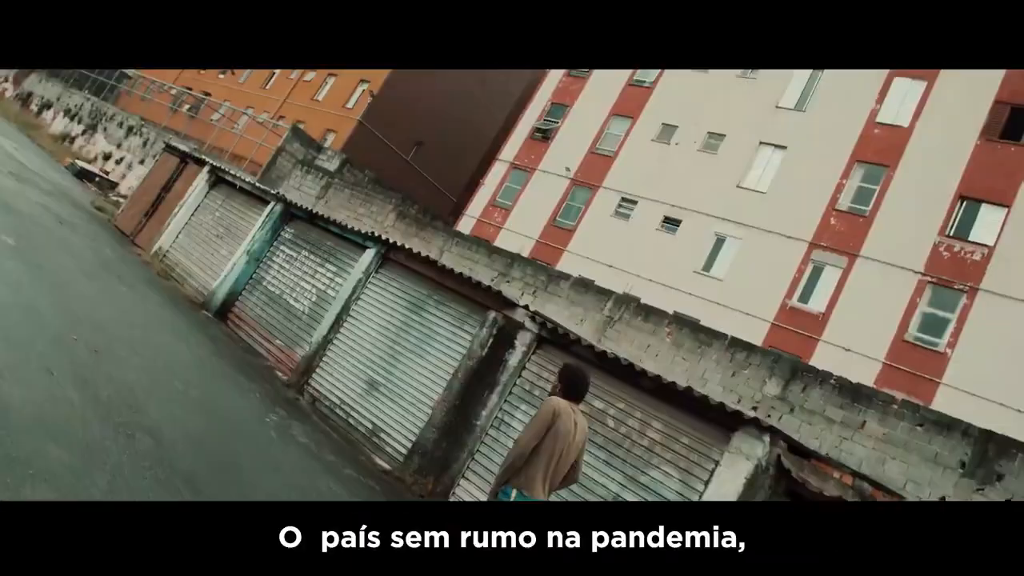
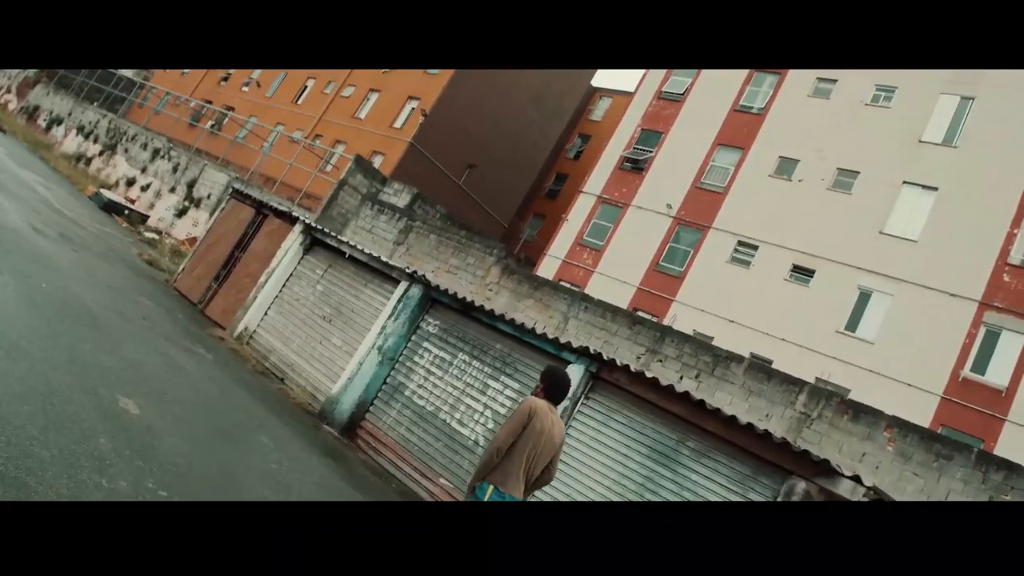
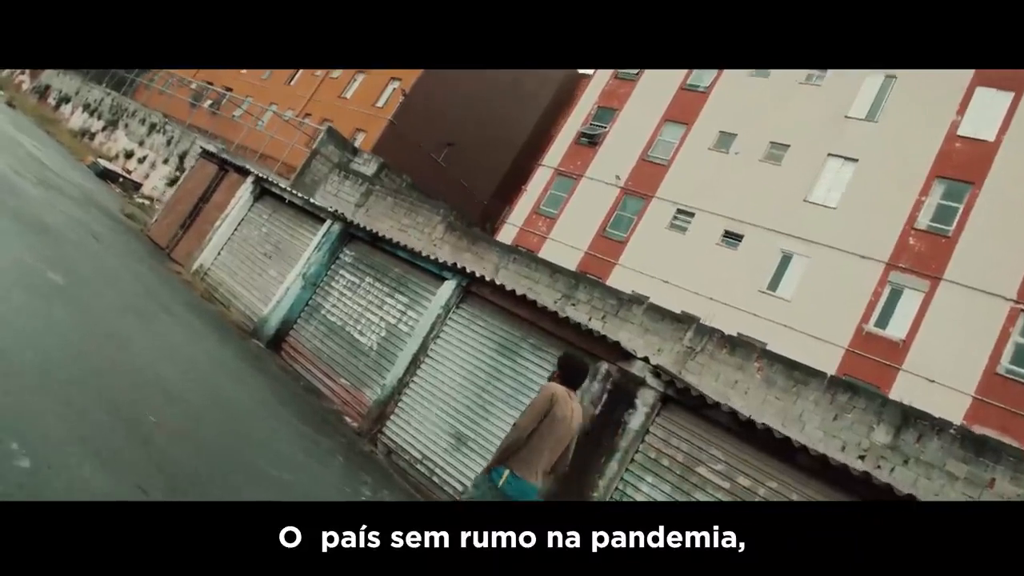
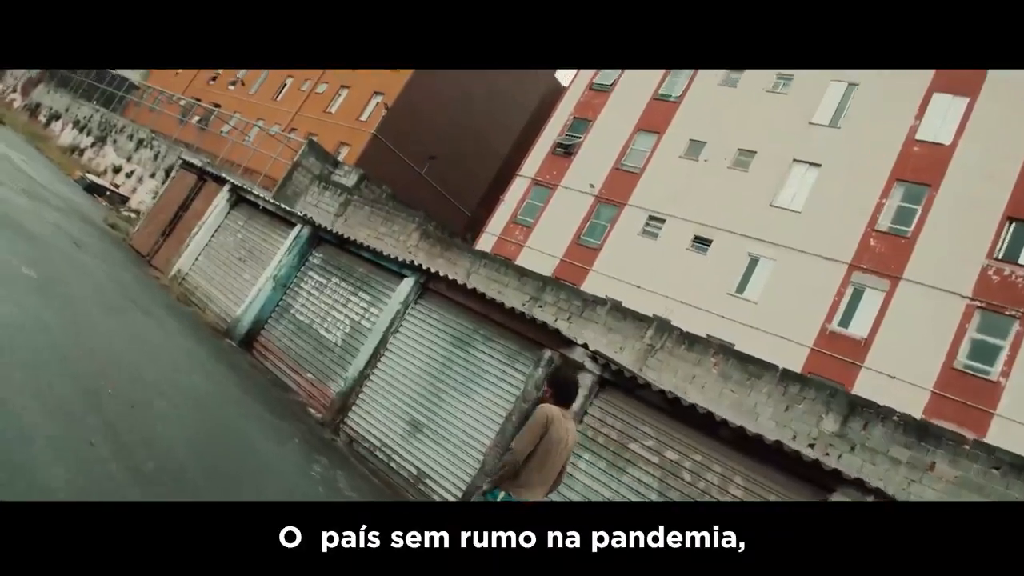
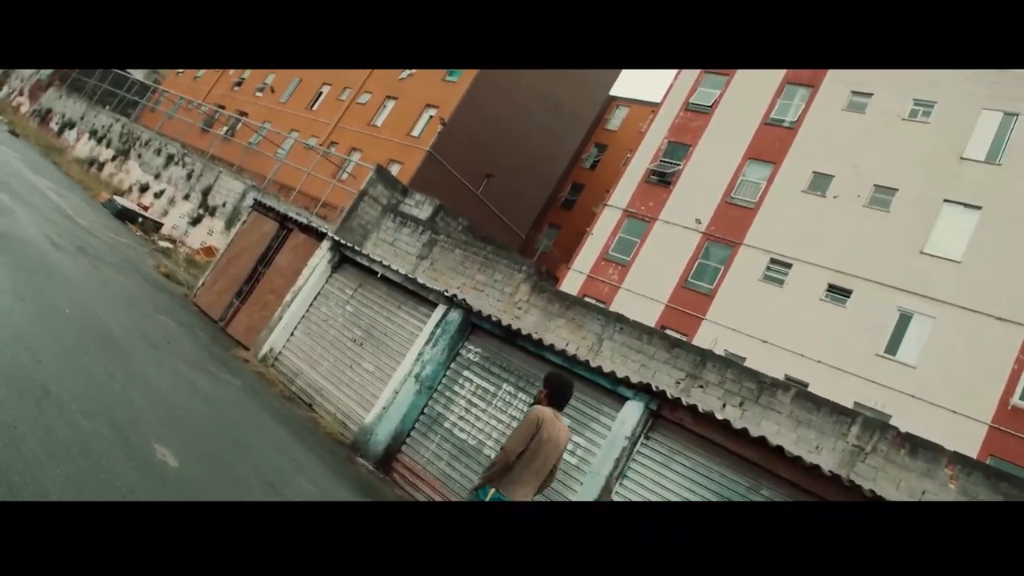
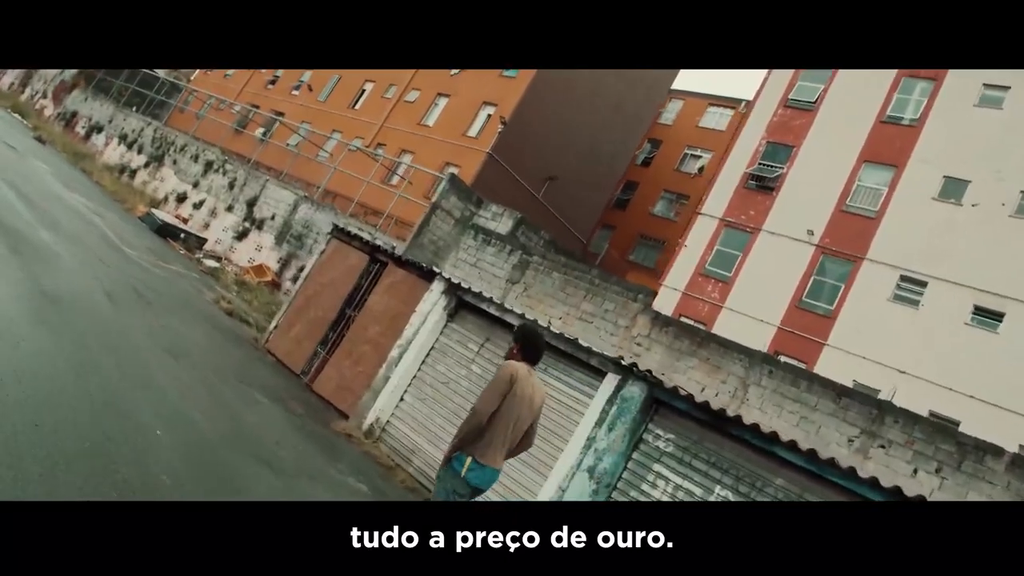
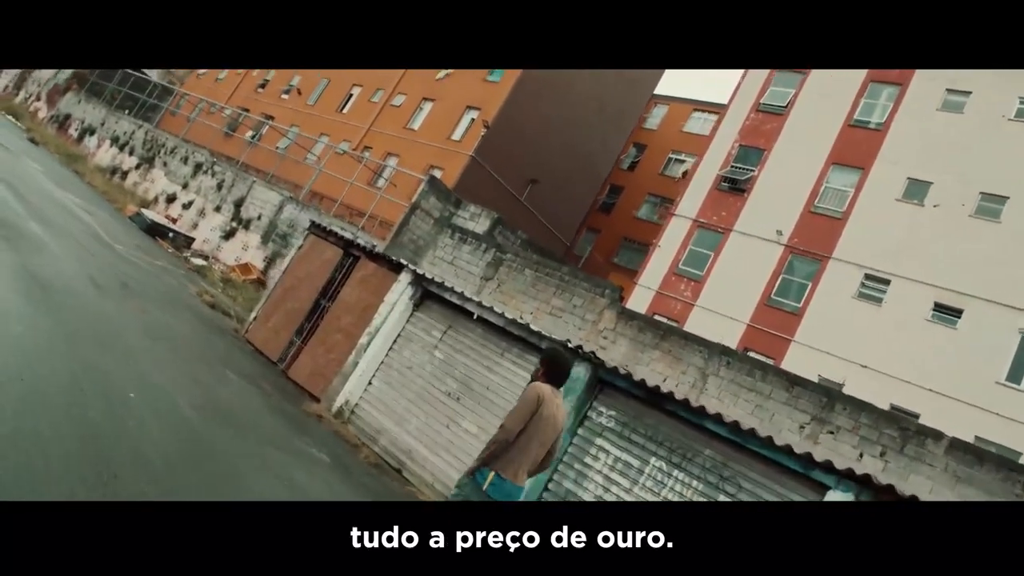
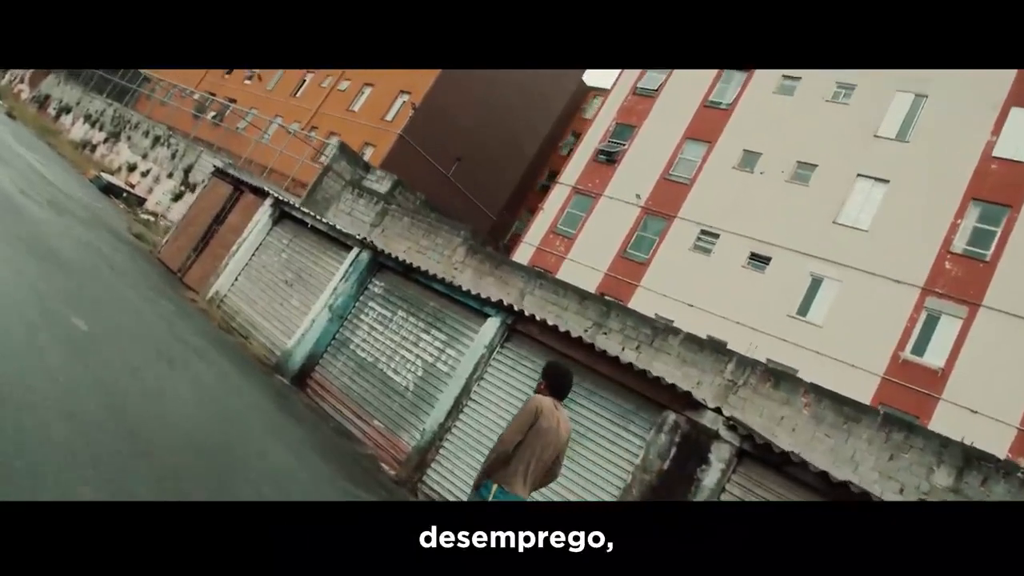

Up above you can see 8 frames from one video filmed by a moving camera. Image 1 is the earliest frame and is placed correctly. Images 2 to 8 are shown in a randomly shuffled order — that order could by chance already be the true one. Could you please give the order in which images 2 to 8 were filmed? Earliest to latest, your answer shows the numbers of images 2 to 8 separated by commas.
4, 3, 8, 2, 5, 7, 6
